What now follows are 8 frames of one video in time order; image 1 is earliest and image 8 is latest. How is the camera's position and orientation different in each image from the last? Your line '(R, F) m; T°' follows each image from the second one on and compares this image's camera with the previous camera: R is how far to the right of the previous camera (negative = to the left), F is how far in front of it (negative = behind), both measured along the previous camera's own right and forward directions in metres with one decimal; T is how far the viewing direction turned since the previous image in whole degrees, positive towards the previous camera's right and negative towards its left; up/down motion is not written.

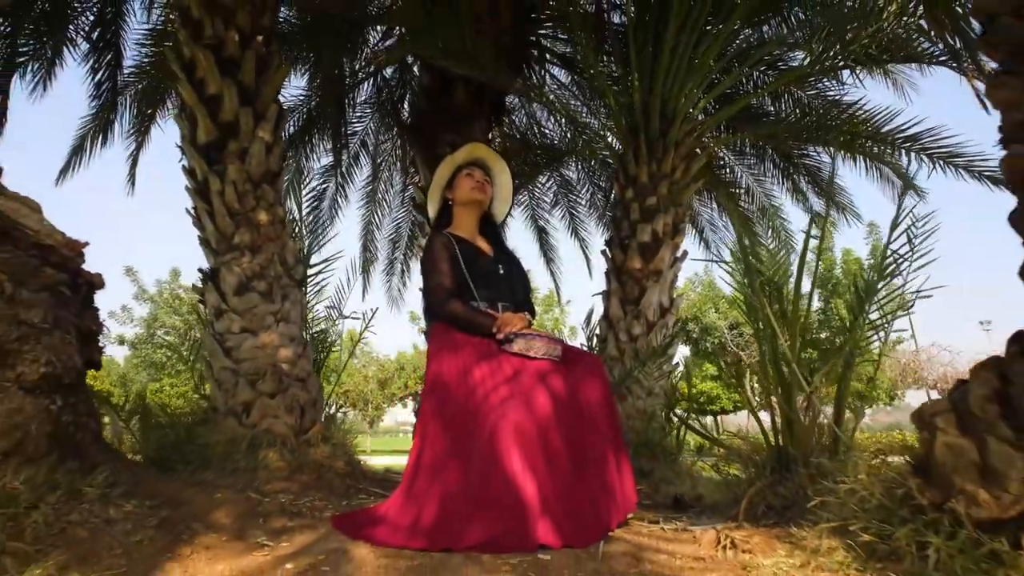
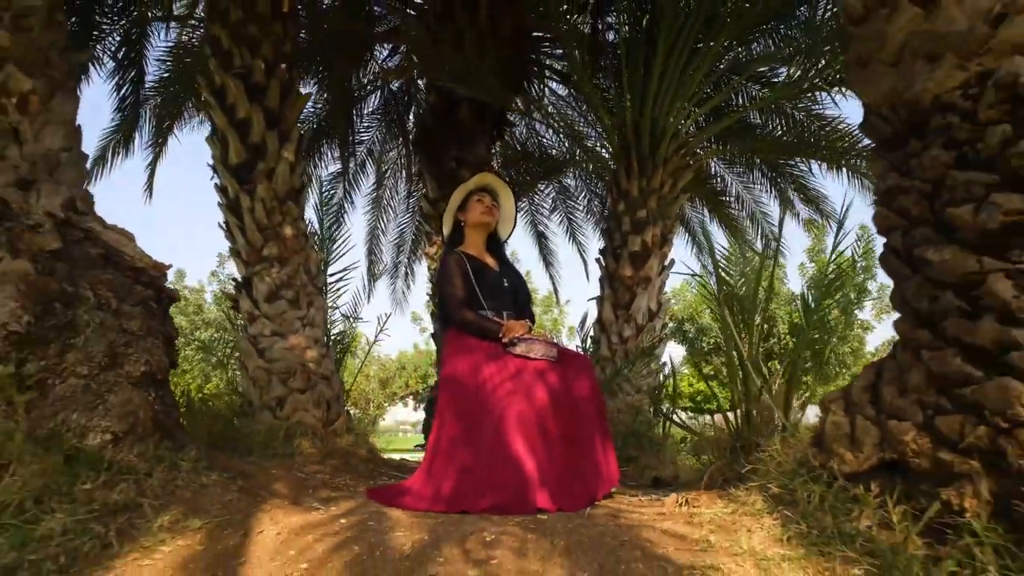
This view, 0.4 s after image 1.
(0.0, -0.5) m; 0°
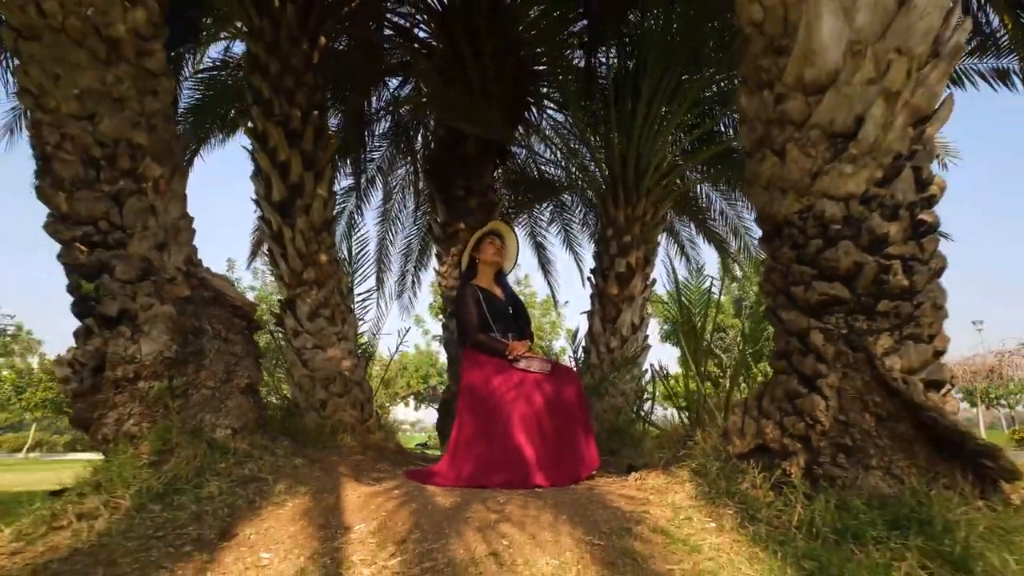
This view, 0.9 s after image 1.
(0.0, -0.8) m; 0°
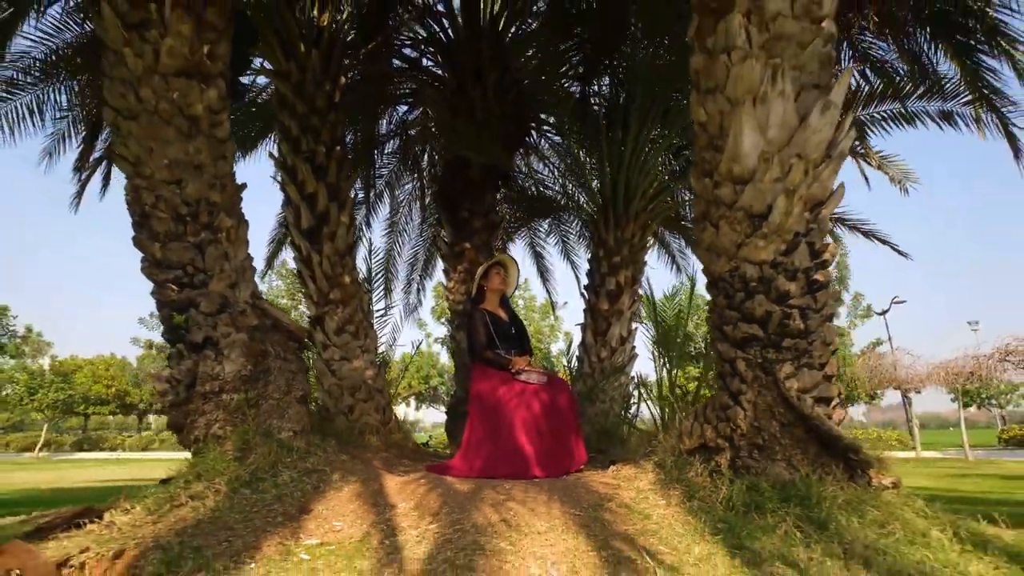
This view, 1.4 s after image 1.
(0.0, -0.8) m; 0°
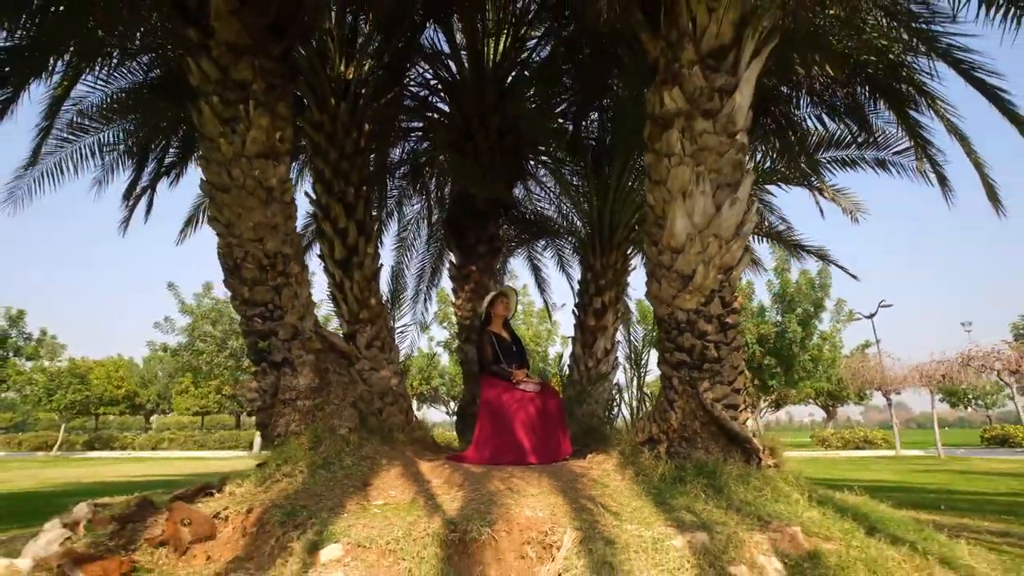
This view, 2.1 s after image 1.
(0.0, -1.2) m; 0°
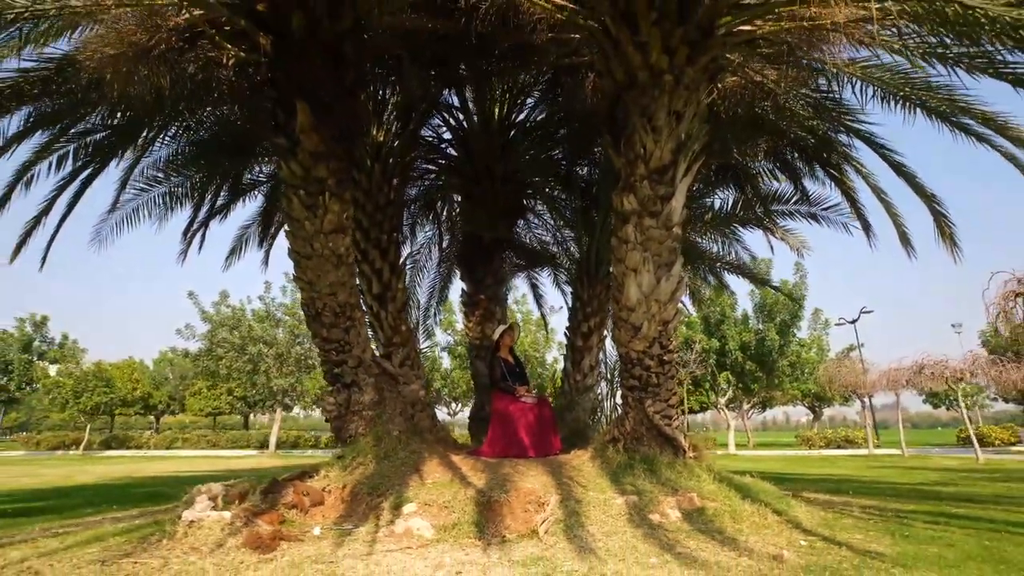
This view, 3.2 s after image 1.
(-0.1, -1.9) m; 0°
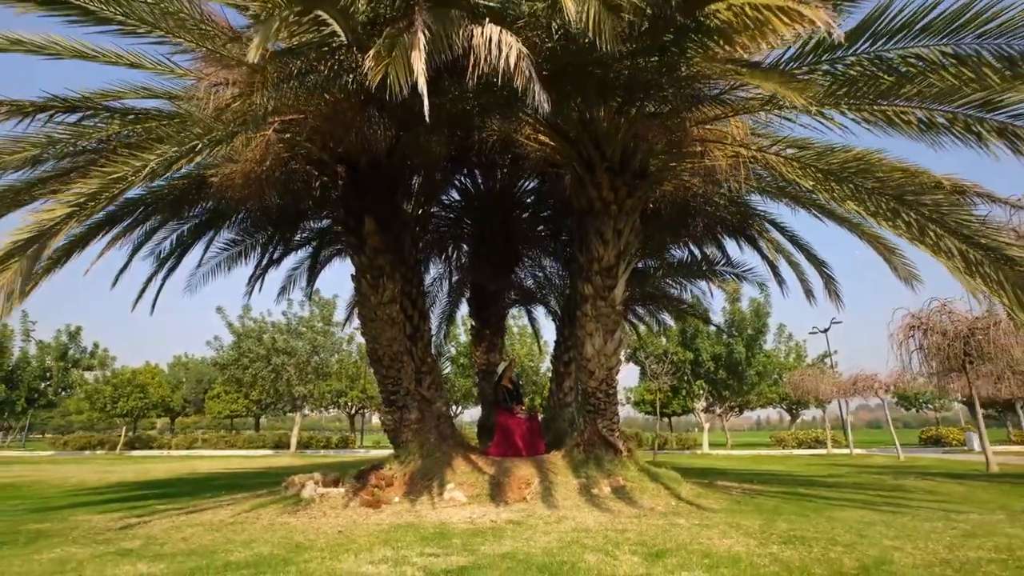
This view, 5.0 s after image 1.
(0.0, -3.3) m; 0°
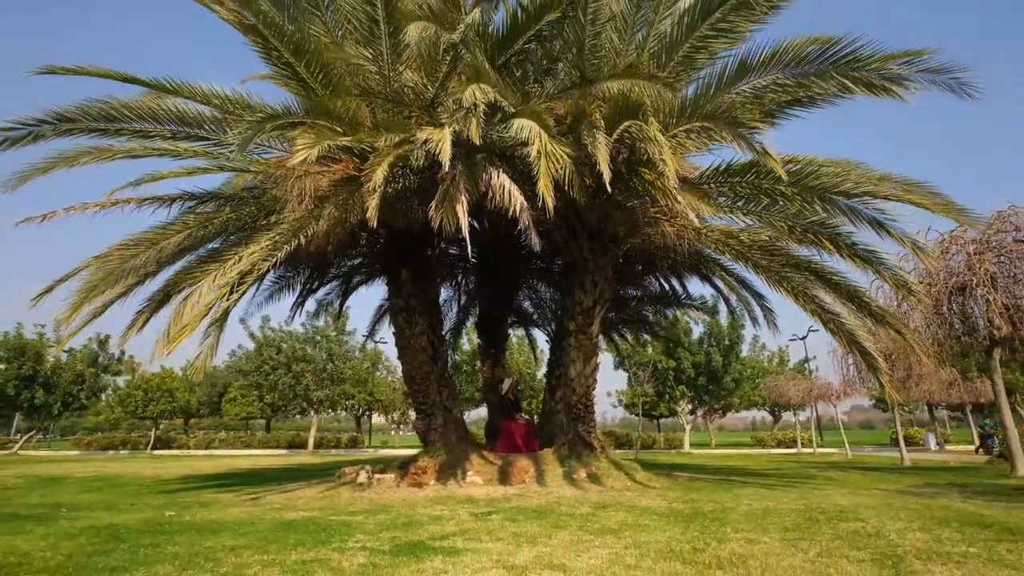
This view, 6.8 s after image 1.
(-0.1, -3.1) m; 0°
